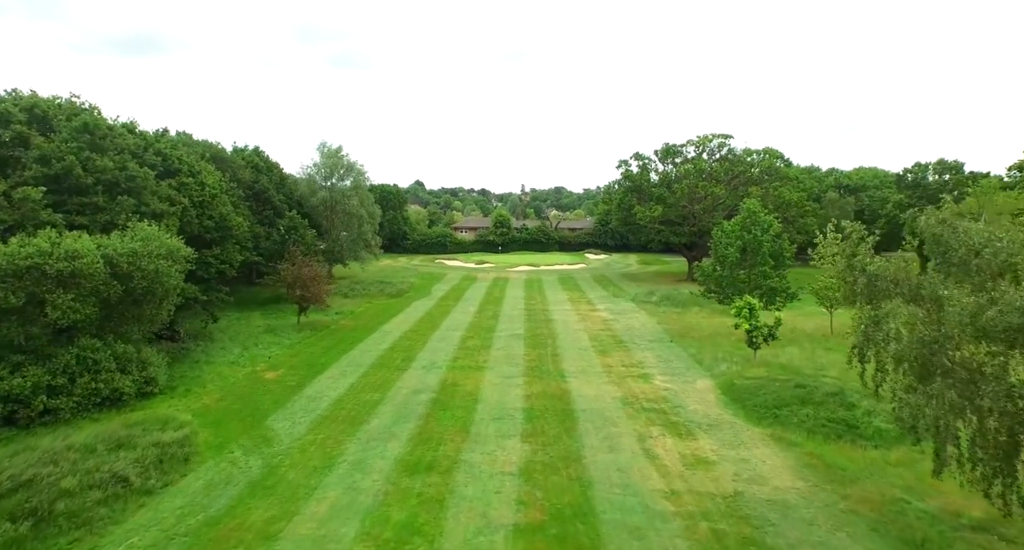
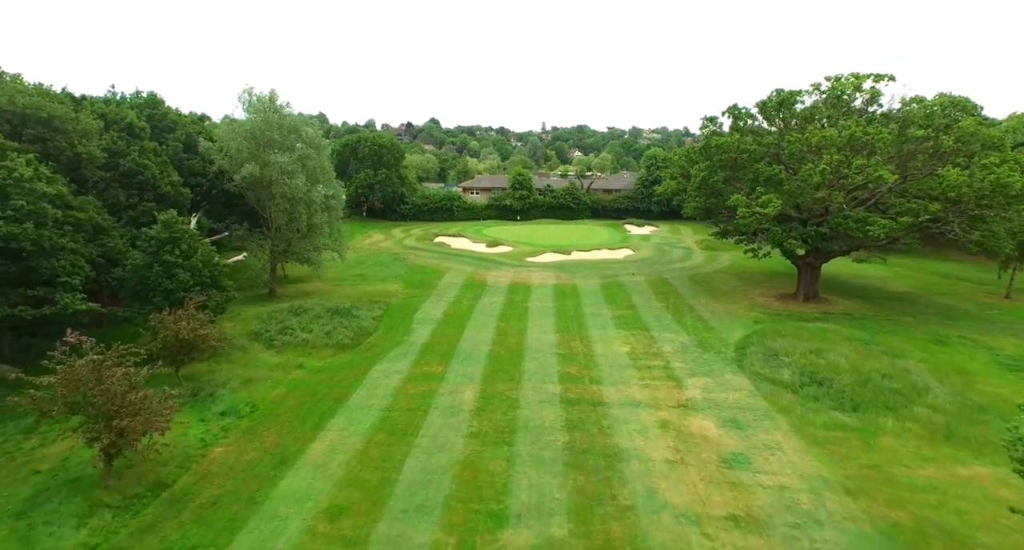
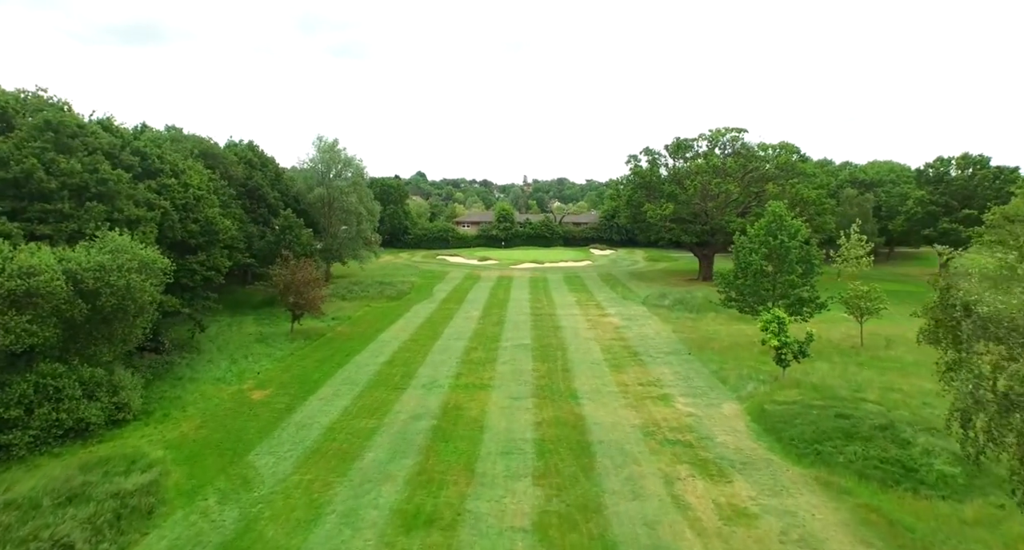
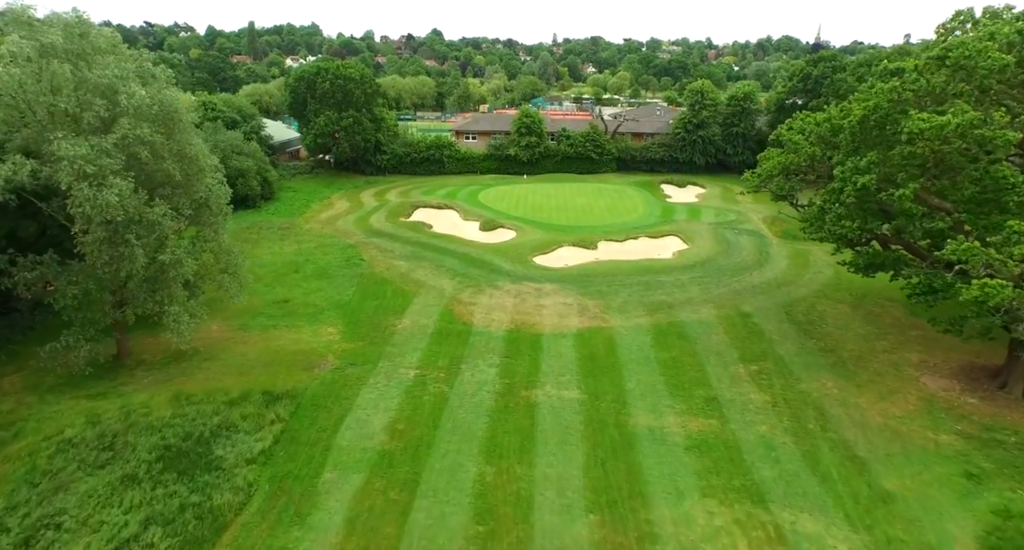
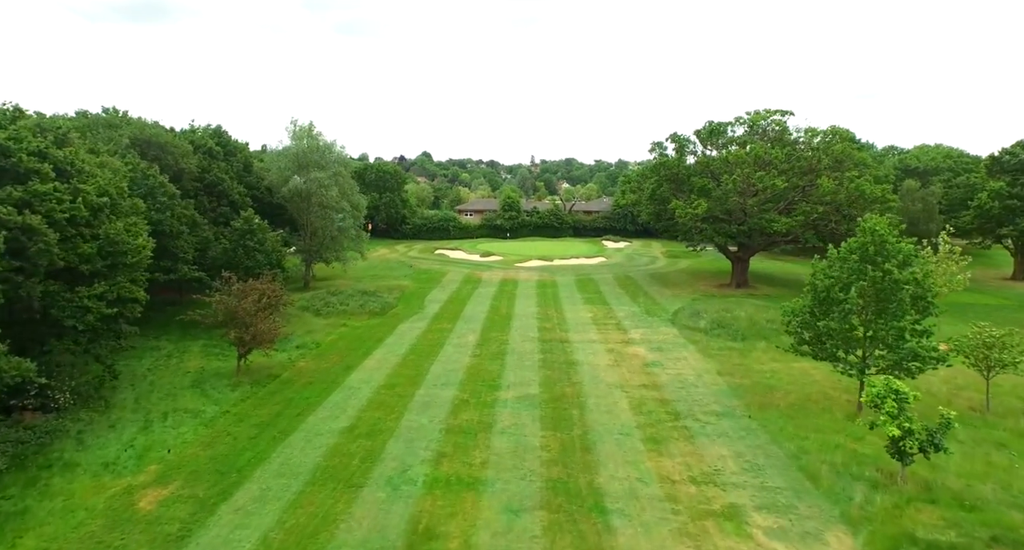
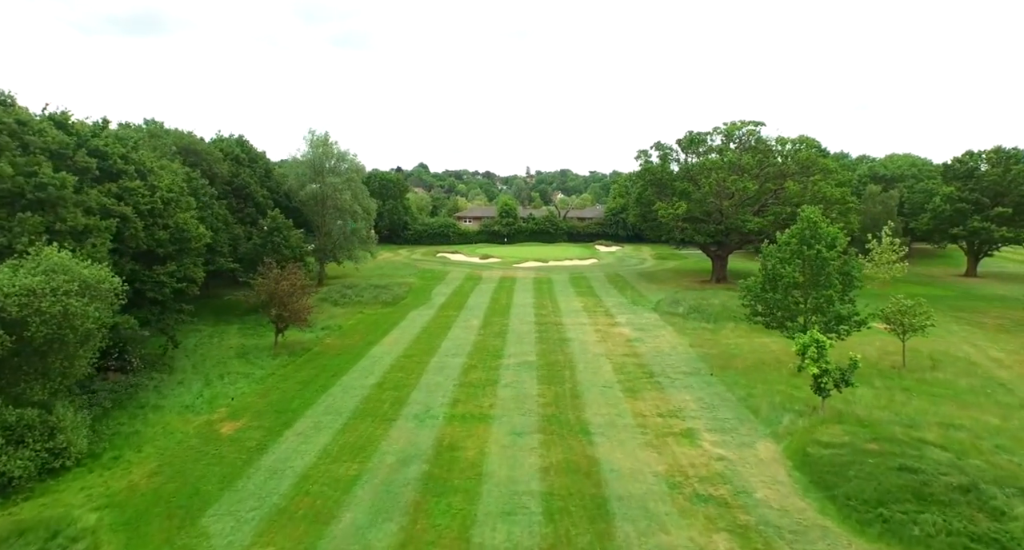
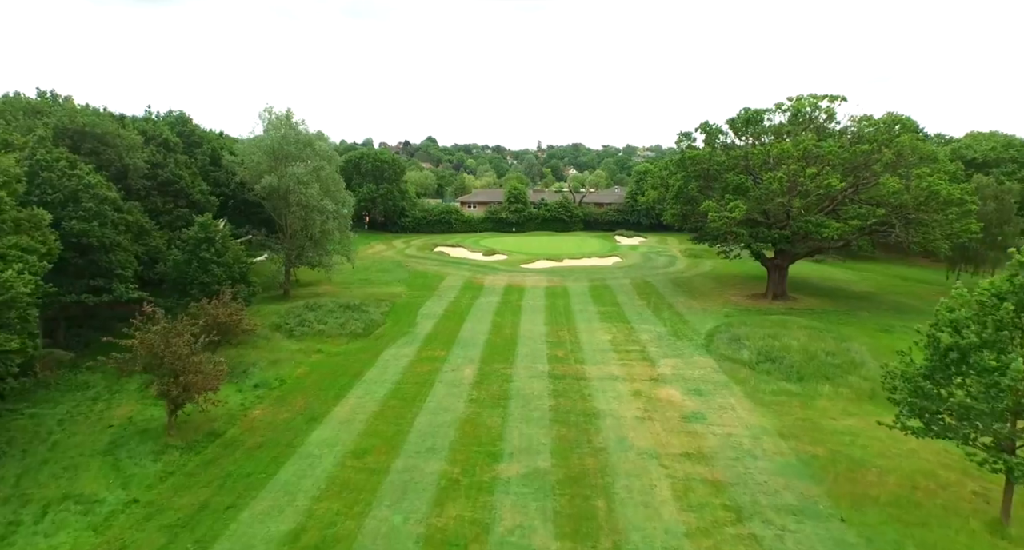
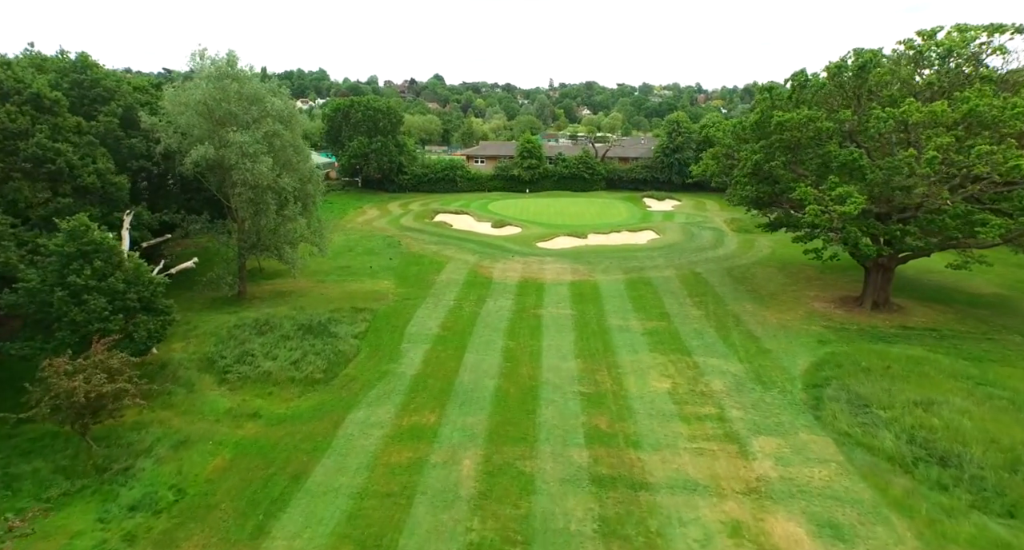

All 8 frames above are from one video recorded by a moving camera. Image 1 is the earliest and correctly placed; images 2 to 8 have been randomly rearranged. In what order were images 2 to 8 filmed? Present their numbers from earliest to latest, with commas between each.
3, 6, 5, 7, 2, 8, 4
